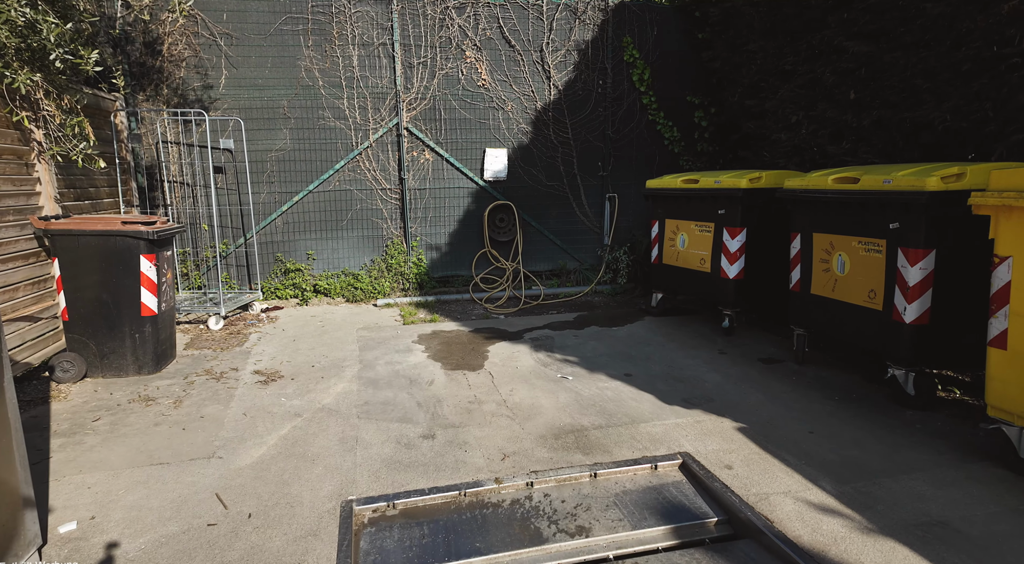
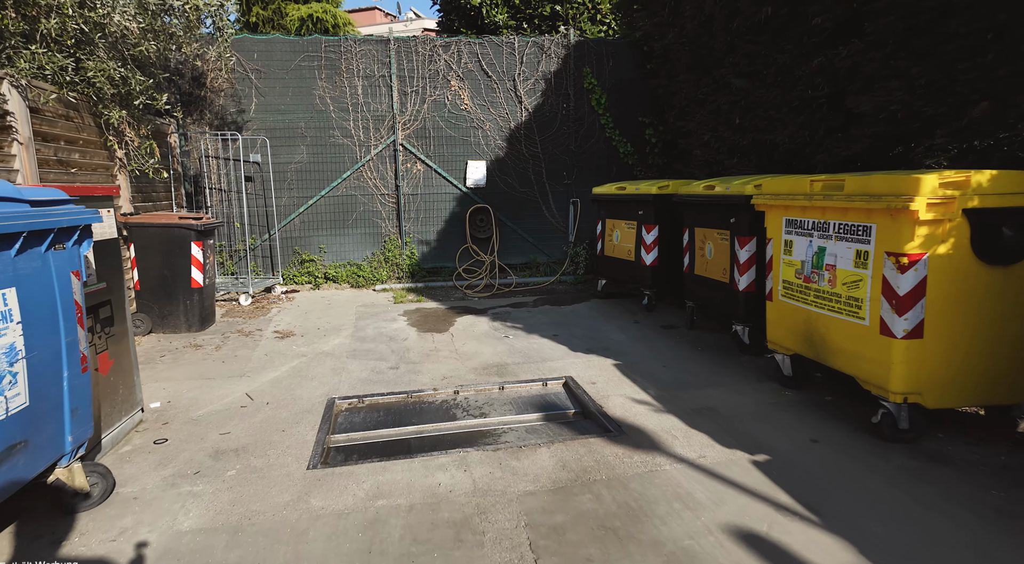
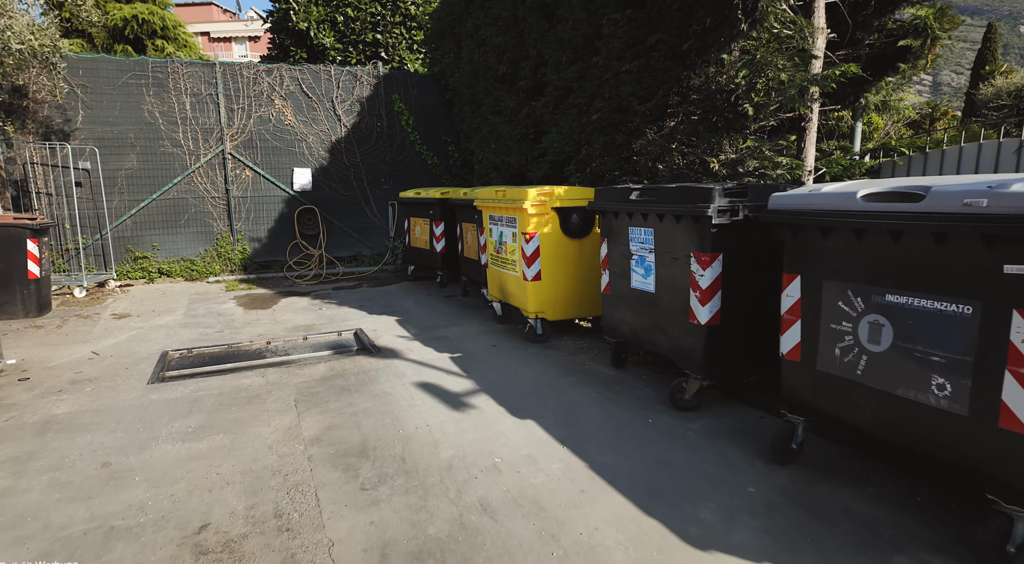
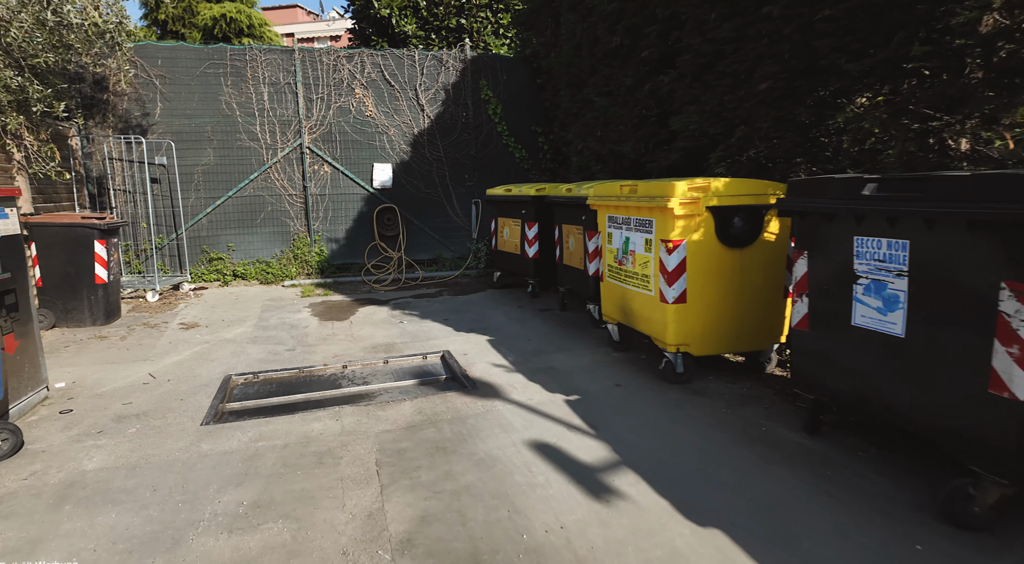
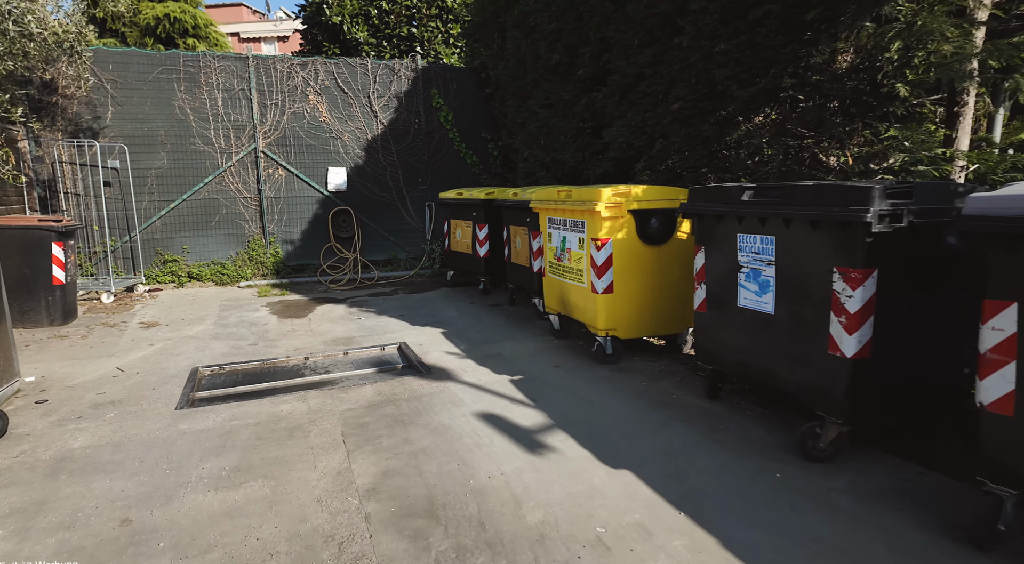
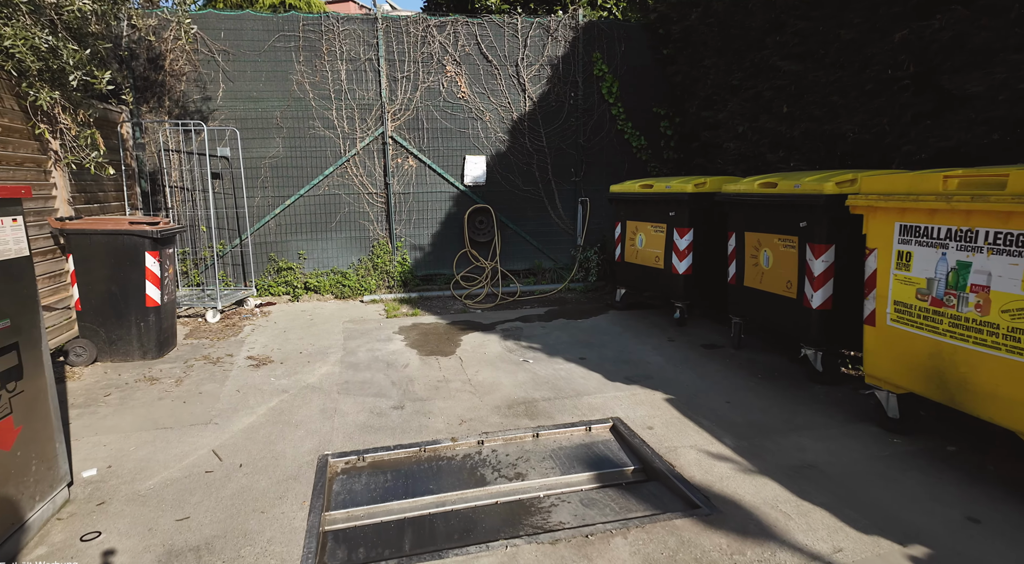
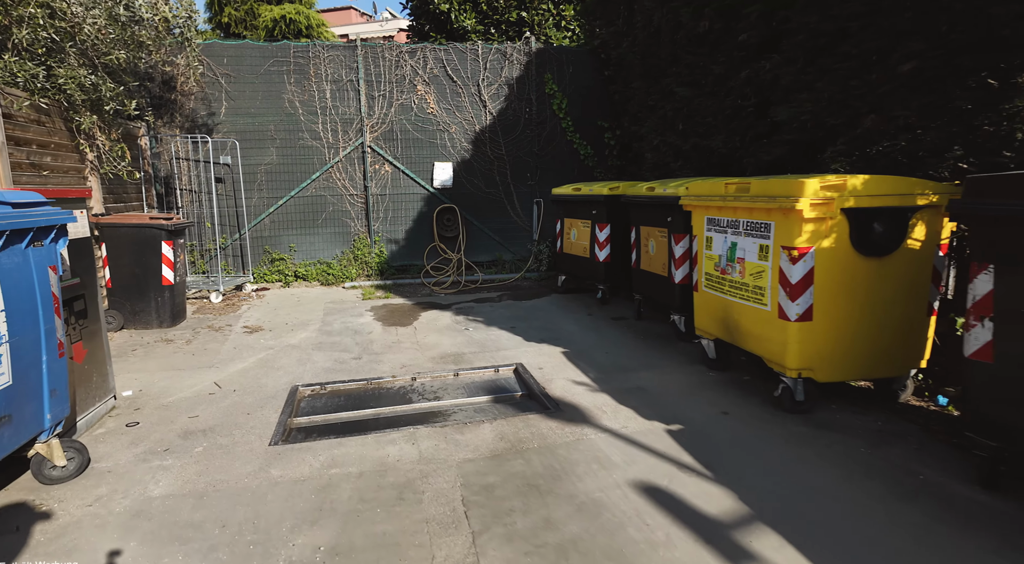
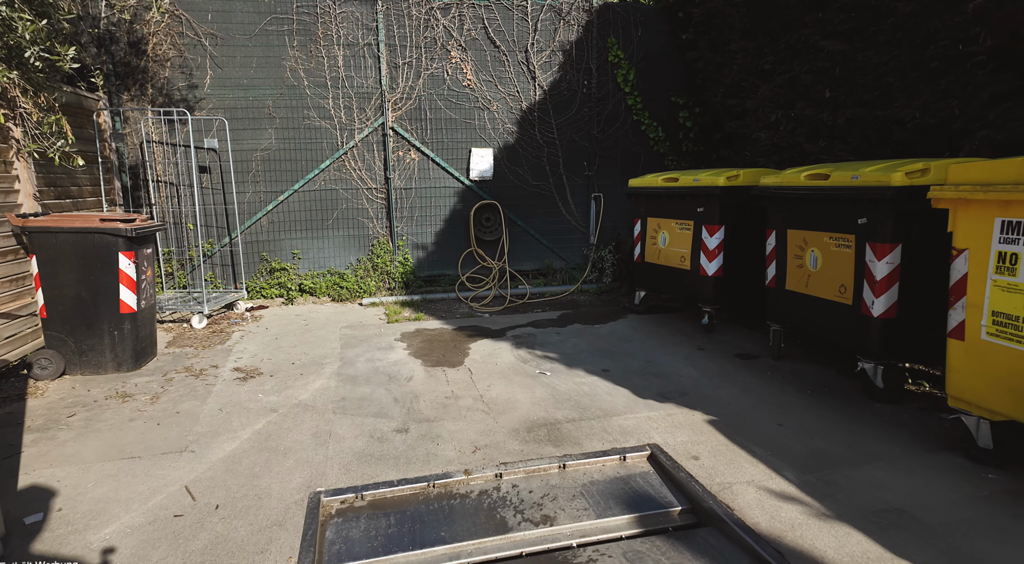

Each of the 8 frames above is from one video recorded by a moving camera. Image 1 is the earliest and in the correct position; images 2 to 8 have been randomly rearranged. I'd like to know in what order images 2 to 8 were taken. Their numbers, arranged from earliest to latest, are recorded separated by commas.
8, 6, 2, 7, 4, 5, 3
